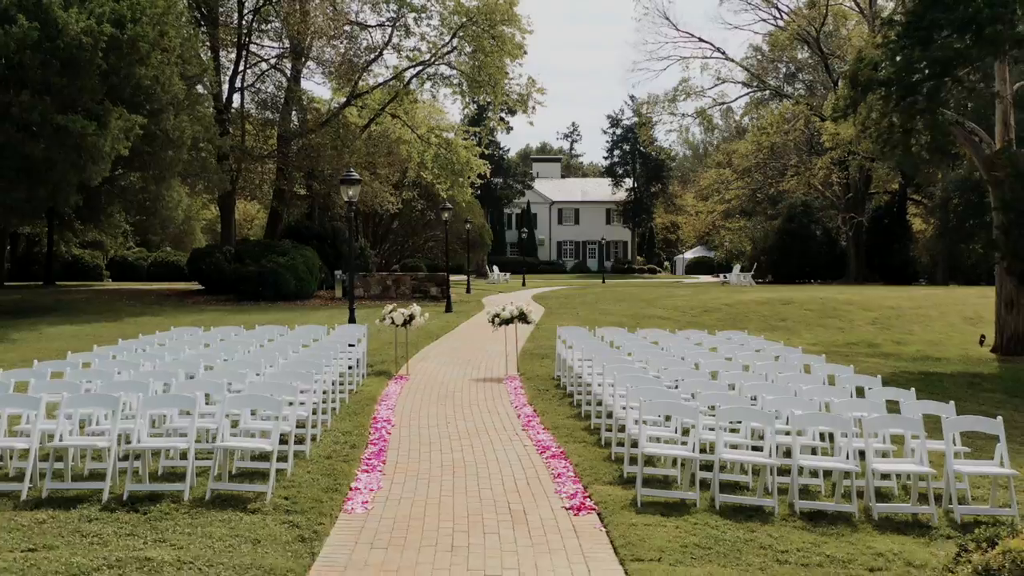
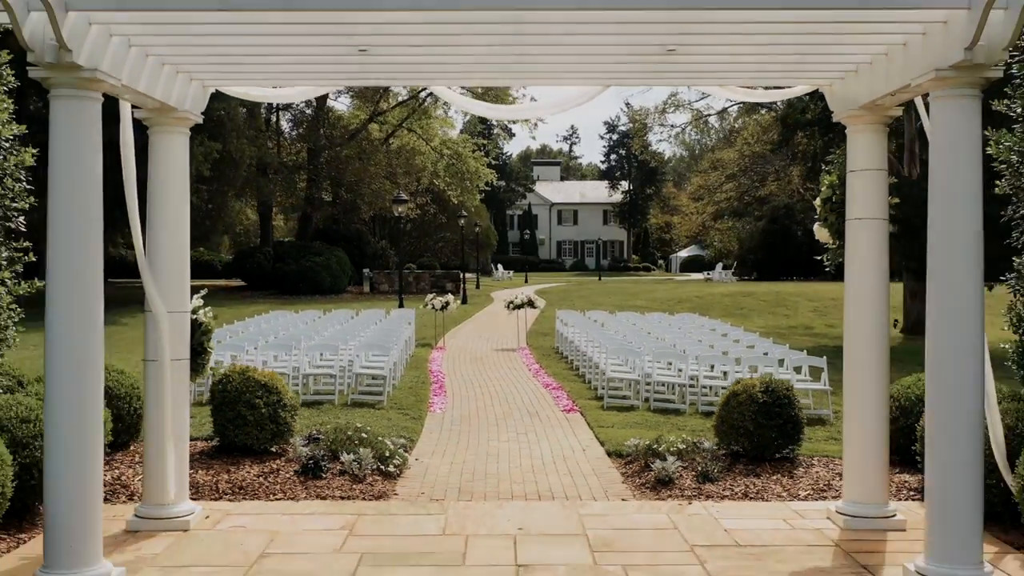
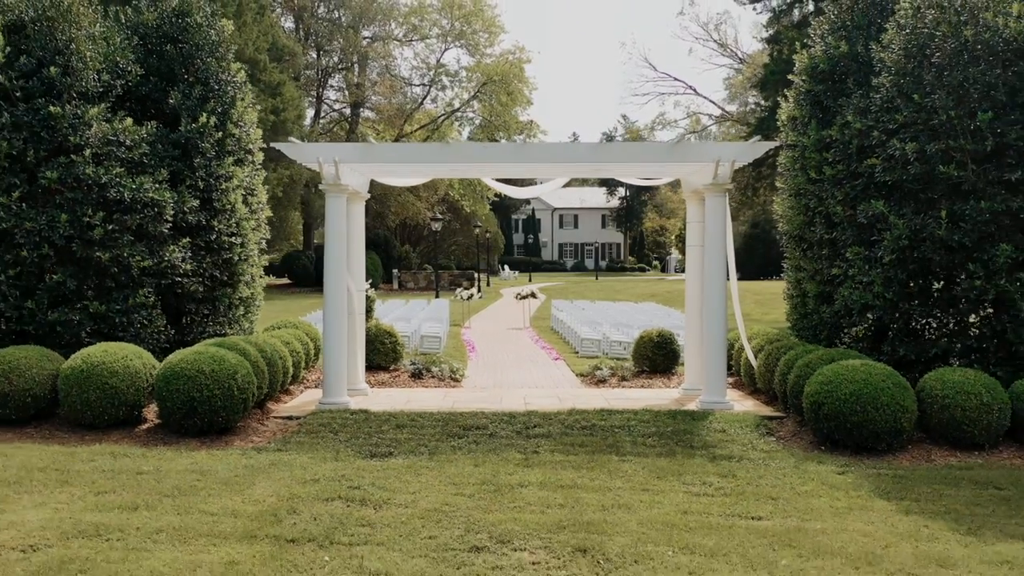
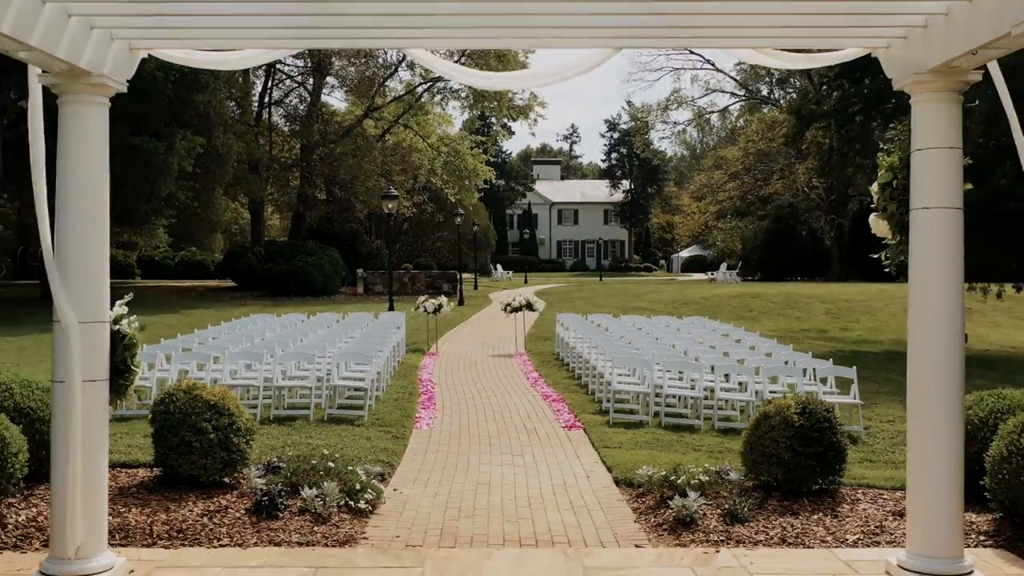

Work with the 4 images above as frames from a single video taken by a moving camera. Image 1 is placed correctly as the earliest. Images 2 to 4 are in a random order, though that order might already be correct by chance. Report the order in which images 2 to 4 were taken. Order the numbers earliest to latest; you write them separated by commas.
4, 2, 3
